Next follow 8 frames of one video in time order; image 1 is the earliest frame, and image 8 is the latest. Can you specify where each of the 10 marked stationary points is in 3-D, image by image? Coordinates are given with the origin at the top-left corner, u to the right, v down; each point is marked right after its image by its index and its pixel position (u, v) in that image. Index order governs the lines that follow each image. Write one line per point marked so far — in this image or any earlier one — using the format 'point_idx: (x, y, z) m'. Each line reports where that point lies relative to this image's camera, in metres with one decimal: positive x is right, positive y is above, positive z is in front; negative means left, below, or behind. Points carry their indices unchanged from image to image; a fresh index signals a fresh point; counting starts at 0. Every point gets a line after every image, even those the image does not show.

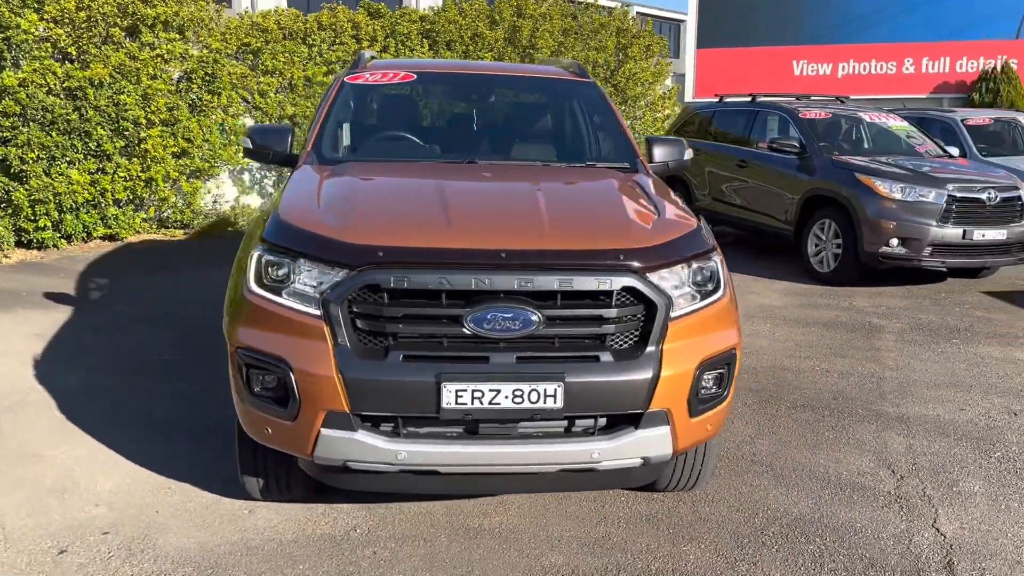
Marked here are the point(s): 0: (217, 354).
0: (-2.0, -0.4, +5.6) m
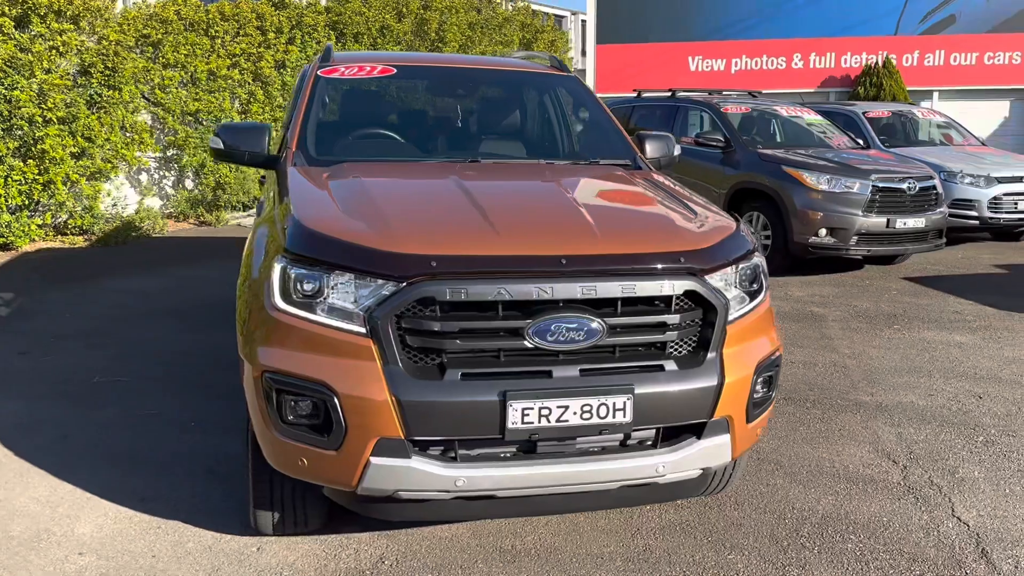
0: (-2.1, -0.5, +5.2) m
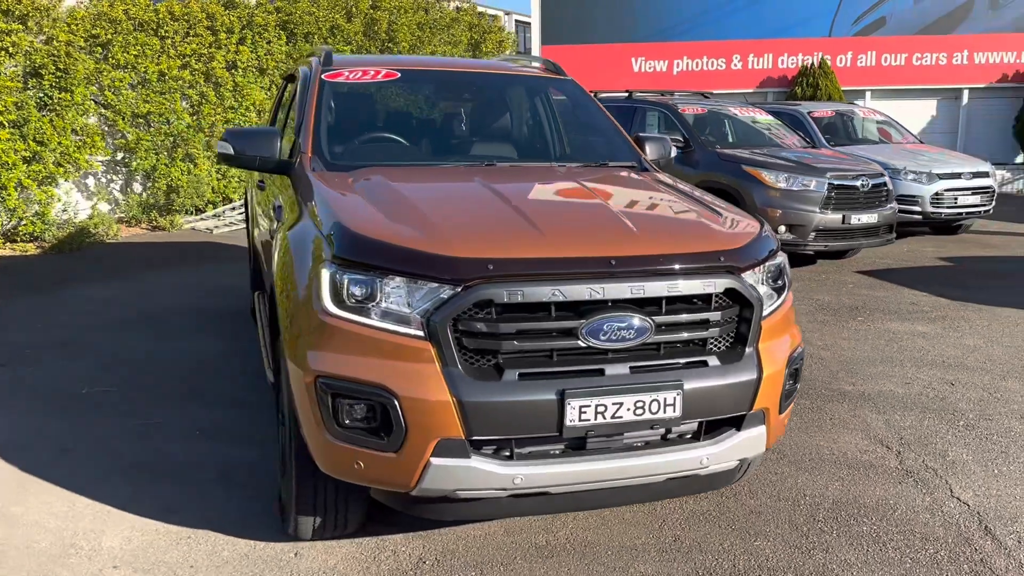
0: (-2.1, -0.6, +5.1) m
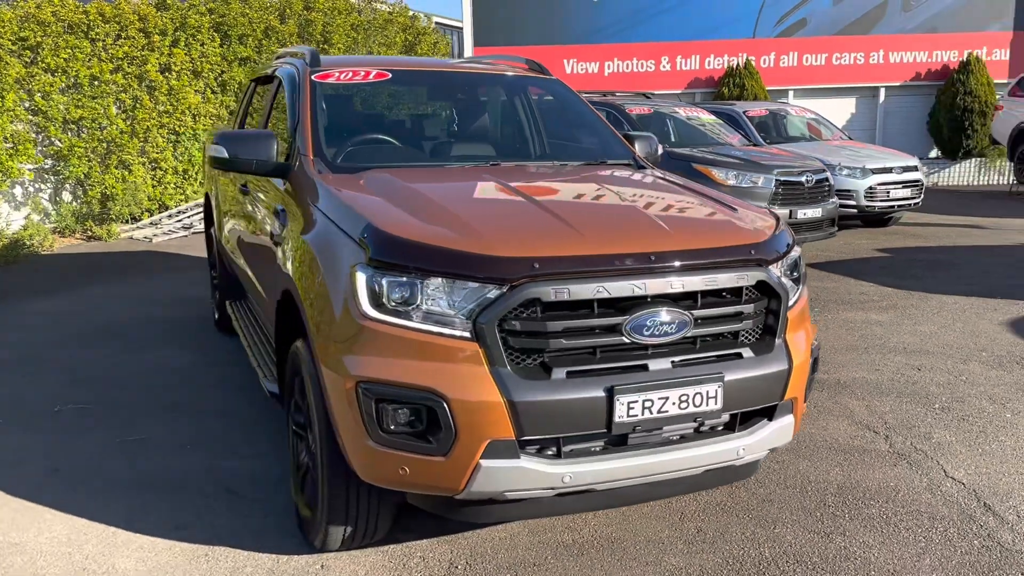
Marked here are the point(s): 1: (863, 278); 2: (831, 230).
0: (-2.2, -0.6, +4.9) m
1: (+3.8, +0.1, +9.3) m
2: (+3.9, +0.7, +10.2) m
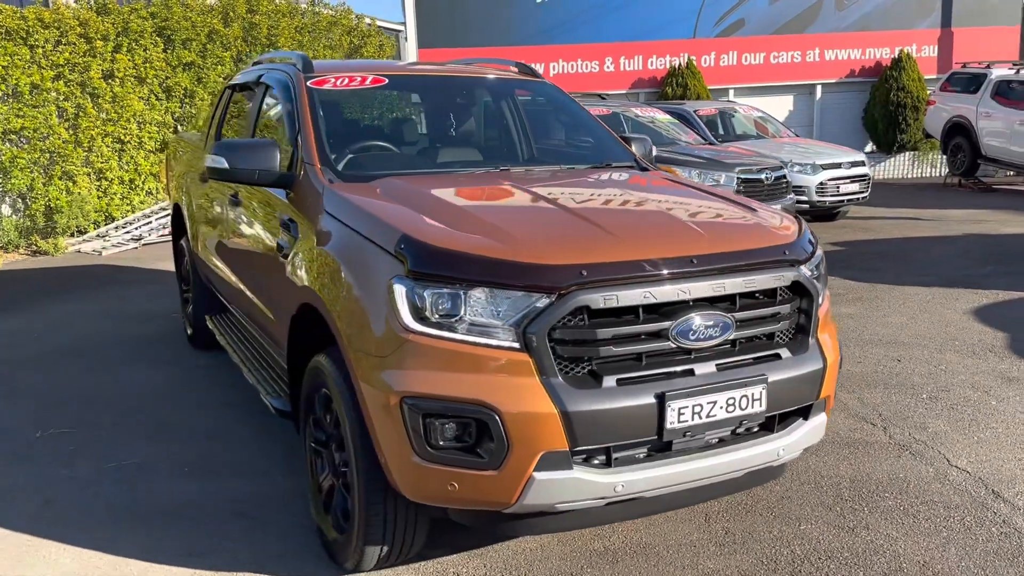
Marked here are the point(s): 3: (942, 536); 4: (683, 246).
0: (-2.2, -0.7, +4.7) m
1: (+3.5, +0.2, +9.5) m
2: (+3.4, +0.8, +10.4) m
3: (+1.7, -1.0, +3.3) m
4: (+0.5, +0.1, +2.7) m
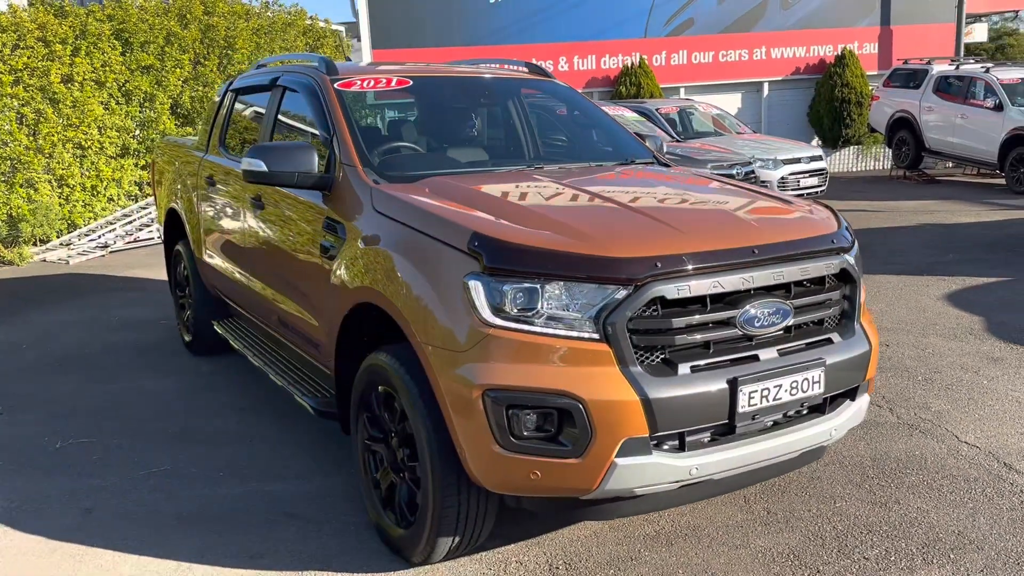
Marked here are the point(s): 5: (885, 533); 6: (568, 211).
0: (-2.1, -0.8, +4.6) m
1: (+3.3, +0.3, +9.8) m
2: (+3.1, +0.9, +10.7) m
3: (+1.9, -0.9, +3.5) m
4: (+0.8, +0.2, +2.8) m
5: (+1.4, -1.0, +3.3) m
6: (+0.2, +0.3, +3.0) m
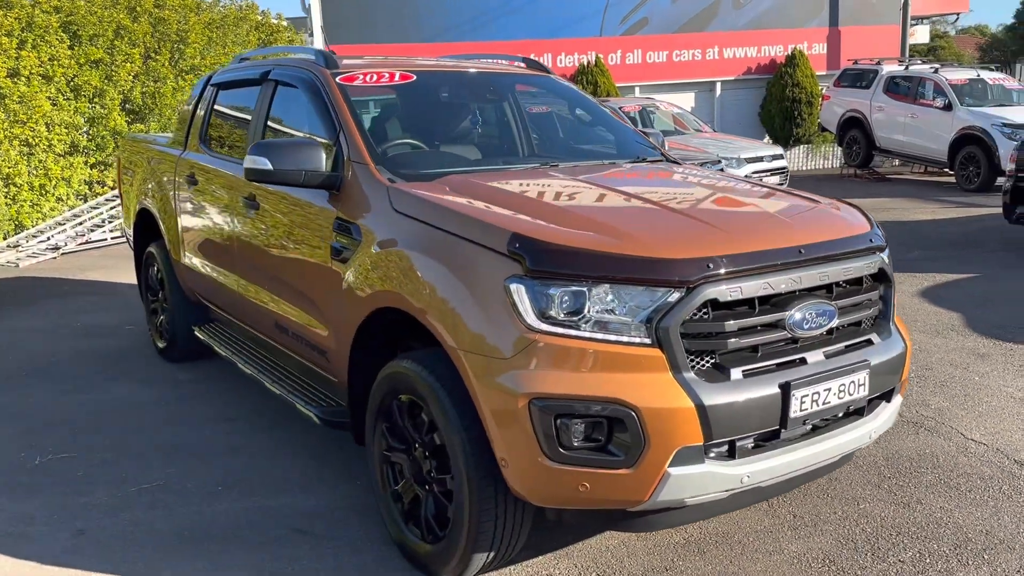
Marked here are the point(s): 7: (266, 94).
0: (-2.0, -0.8, +4.4) m
1: (+3.0, +0.3, +9.8) m
2: (+2.7, +0.9, +10.8) m
3: (+2.0, -0.9, +3.5) m
4: (+0.9, +0.2, +2.7) m
5: (+1.5, -0.9, +3.2) m
6: (+0.3, +0.3, +2.9) m
7: (-1.3, +1.0, +4.3) m
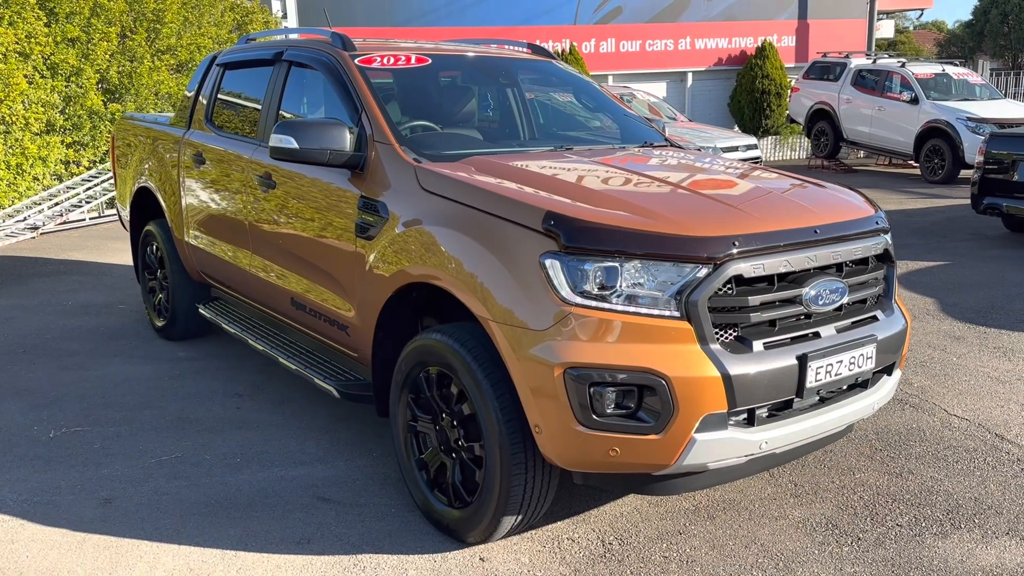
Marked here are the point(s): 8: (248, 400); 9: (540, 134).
0: (-2.0, -0.7, +4.4) m
1: (+2.8, +0.5, +10.1) m
2: (+2.5, +1.1, +11.0) m
3: (+2.0, -0.8, +3.7) m
4: (+1.0, +0.2, +2.9) m
5: (+1.6, -0.9, +3.4) m
6: (+0.4, +0.3, +3.0) m
7: (-1.2, +1.1, +4.4) m
8: (-1.4, -0.6, +4.6) m
9: (+0.1, +0.8, +4.3) m
